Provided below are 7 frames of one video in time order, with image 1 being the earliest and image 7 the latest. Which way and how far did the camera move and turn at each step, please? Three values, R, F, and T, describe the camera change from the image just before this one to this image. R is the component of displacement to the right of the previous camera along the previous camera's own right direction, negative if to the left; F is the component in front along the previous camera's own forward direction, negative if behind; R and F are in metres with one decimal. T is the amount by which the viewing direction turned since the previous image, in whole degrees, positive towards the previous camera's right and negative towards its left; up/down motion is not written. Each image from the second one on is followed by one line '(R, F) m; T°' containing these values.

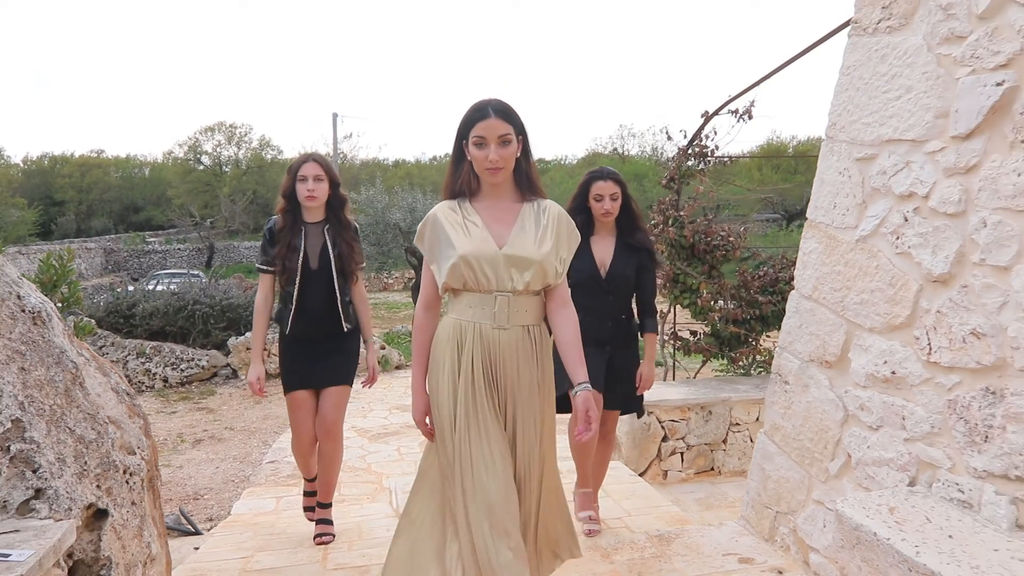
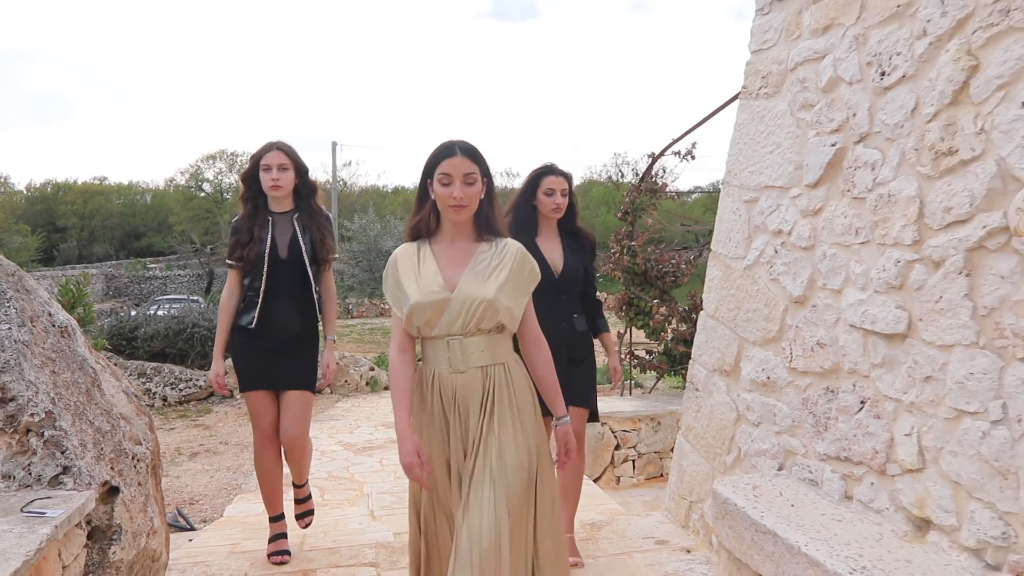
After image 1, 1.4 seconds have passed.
(+0.2, -0.4) m; 0°
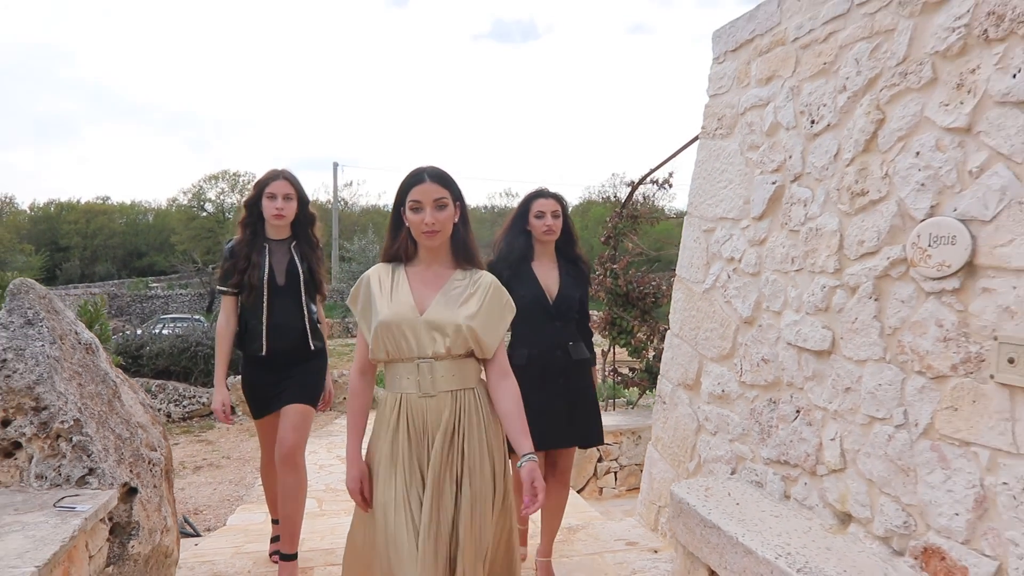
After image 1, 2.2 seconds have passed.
(+0.1, -0.3) m; 0°
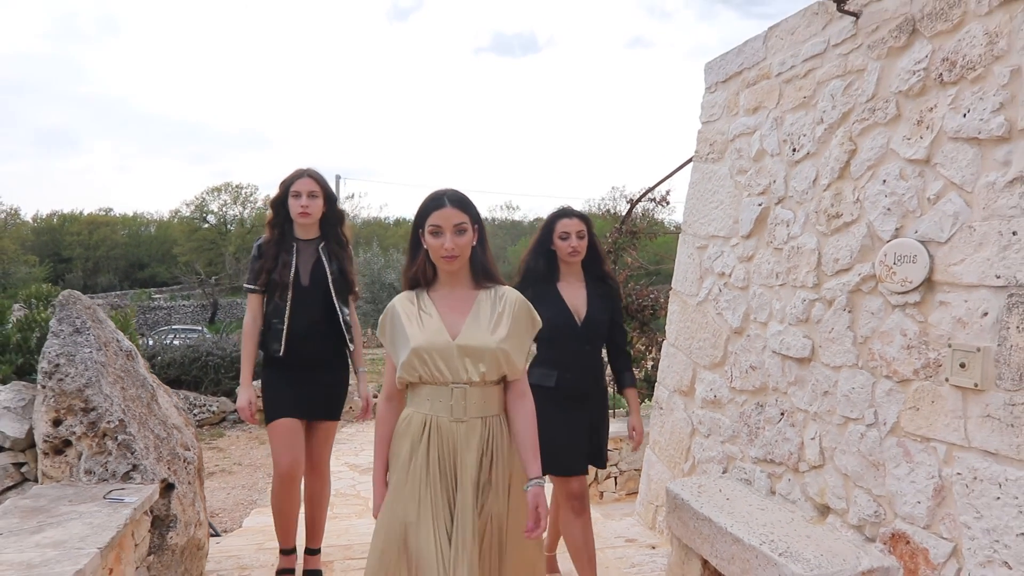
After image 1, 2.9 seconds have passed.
(0.0, -0.2) m; 0°
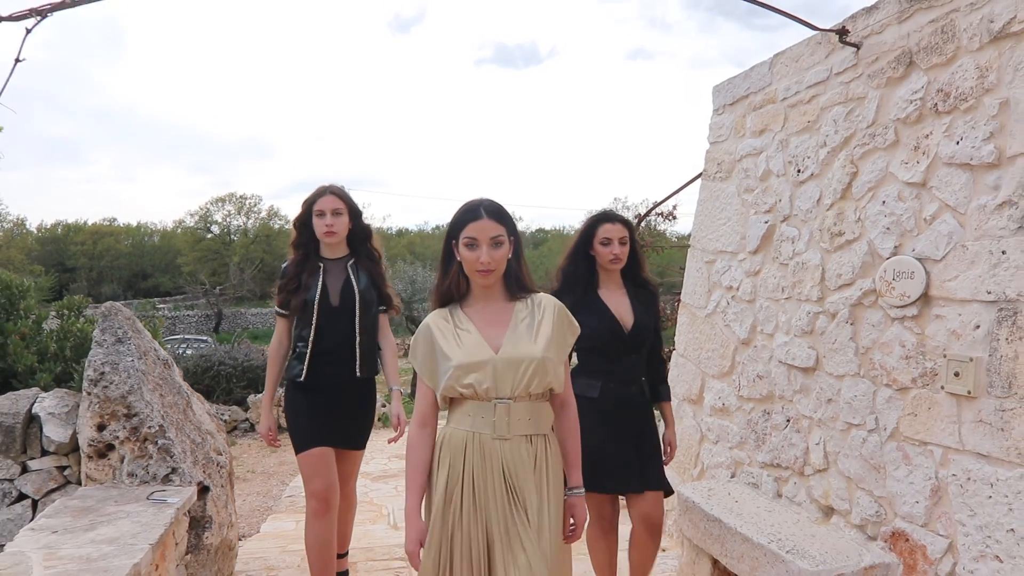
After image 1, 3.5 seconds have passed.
(-0.1, -0.1) m; 0°
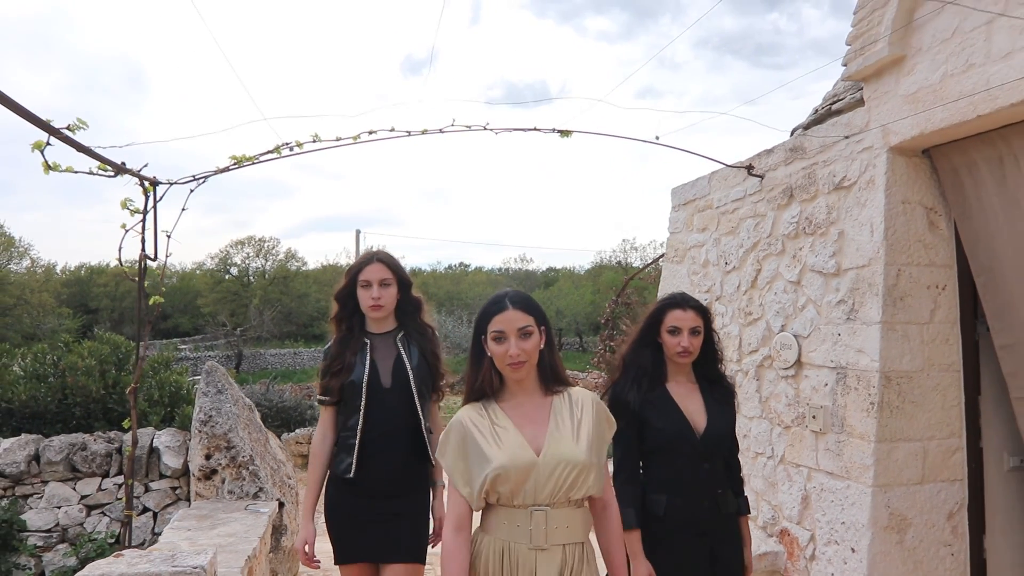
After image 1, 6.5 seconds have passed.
(+0.1, -0.9) m; -1°
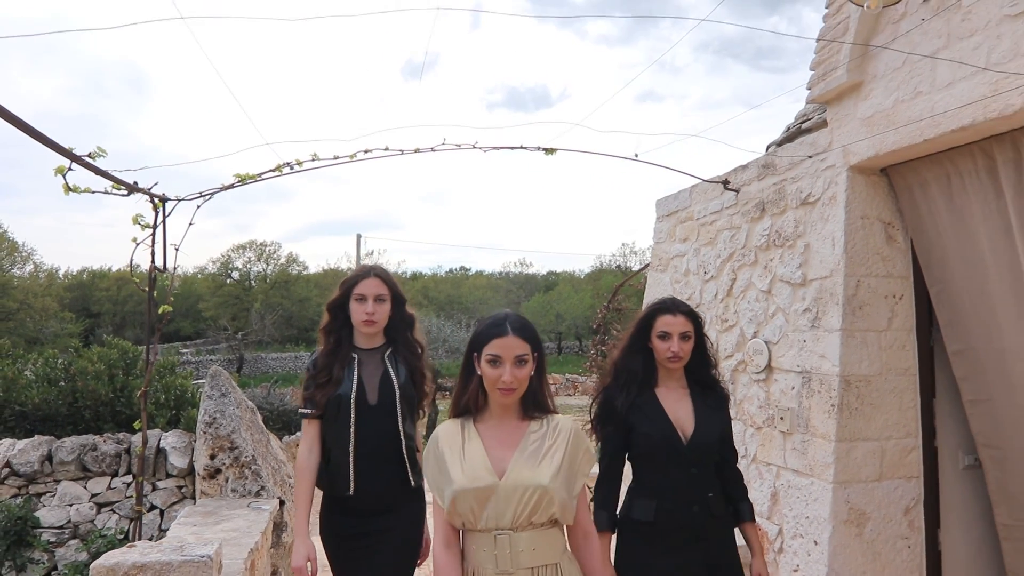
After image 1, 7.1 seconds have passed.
(+0.1, -0.2) m; 0°
